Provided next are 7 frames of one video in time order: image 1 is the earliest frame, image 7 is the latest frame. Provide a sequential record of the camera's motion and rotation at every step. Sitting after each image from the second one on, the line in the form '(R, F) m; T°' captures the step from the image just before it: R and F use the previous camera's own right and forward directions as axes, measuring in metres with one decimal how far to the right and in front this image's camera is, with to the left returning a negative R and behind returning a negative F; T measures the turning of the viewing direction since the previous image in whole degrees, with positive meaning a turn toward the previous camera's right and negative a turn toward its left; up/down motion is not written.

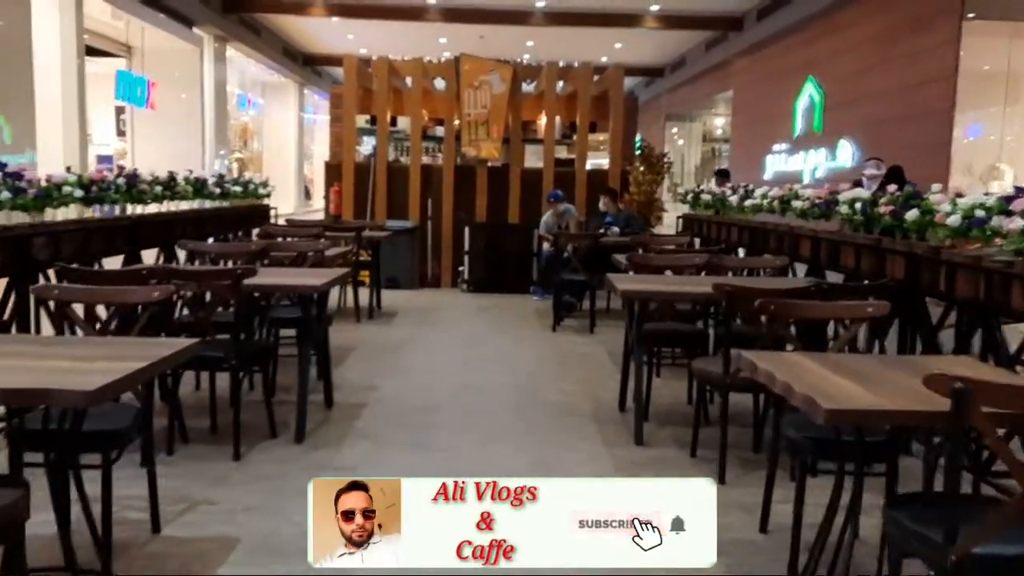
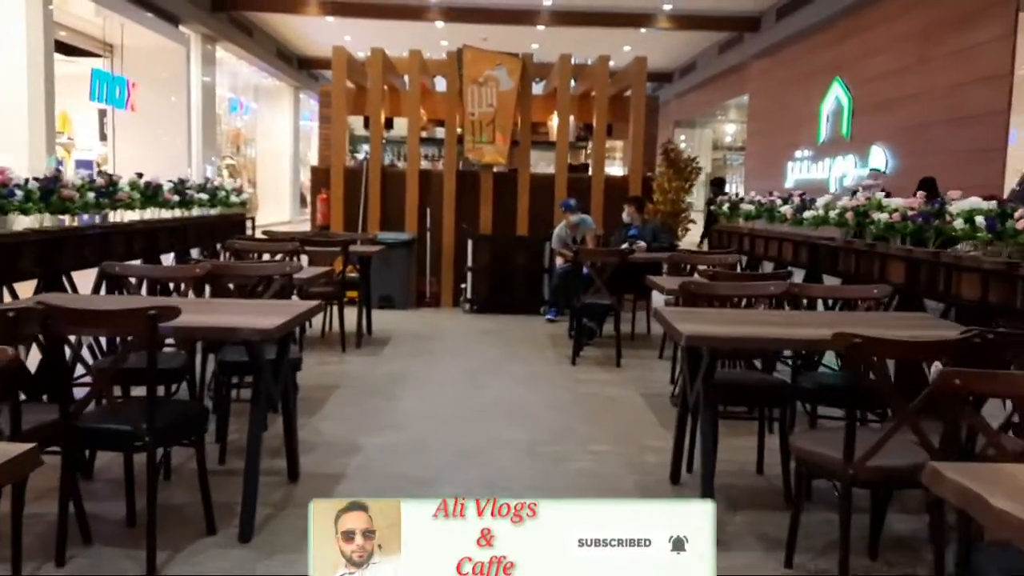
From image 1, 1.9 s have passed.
(-0.1, +1.1) m; 0°
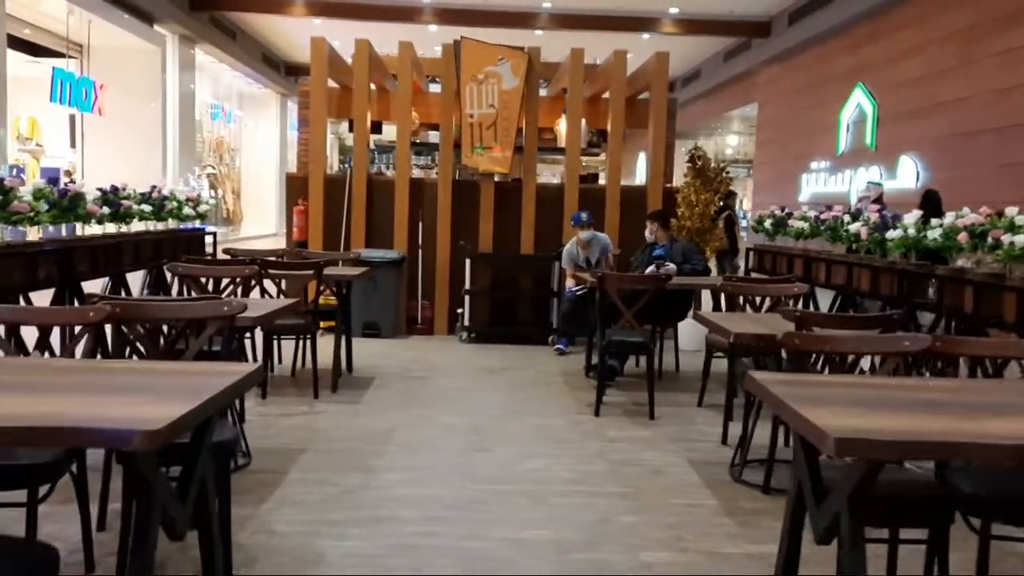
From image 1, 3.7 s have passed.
(-0.1, +1.2) m; +1°
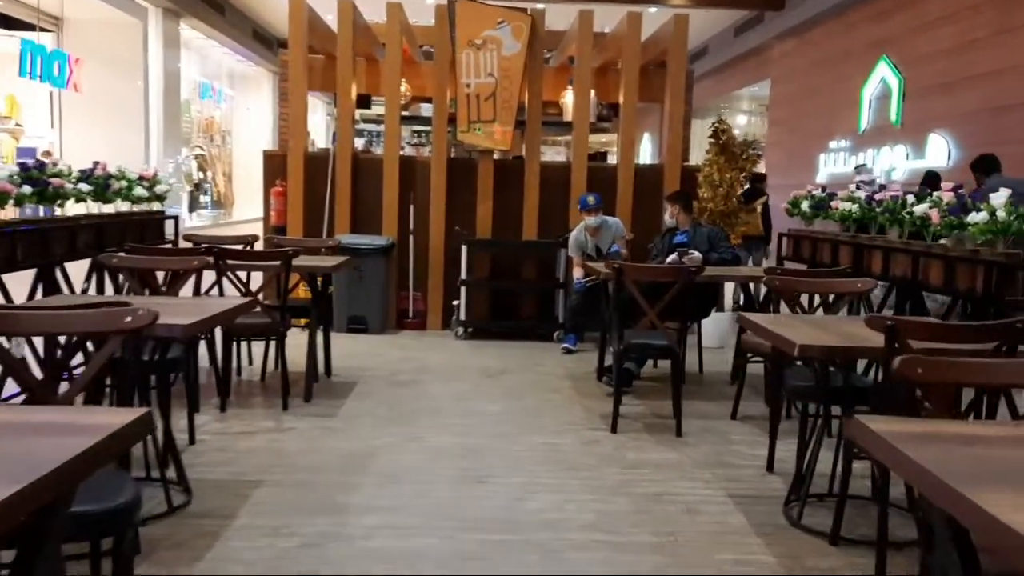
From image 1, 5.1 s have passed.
(0.0, +0.8) m; 0°
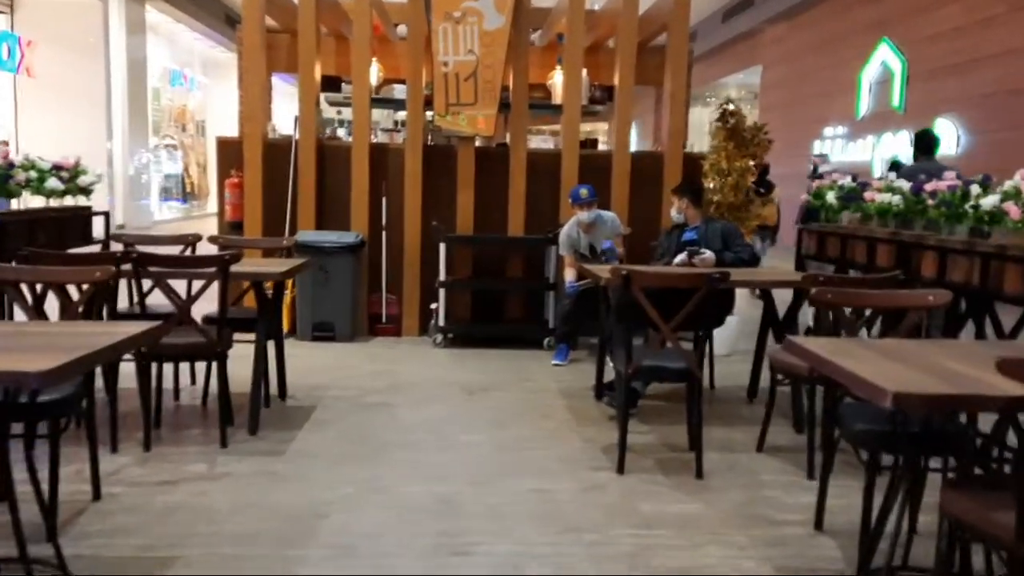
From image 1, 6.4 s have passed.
(0.0, +0.8) m; +1°
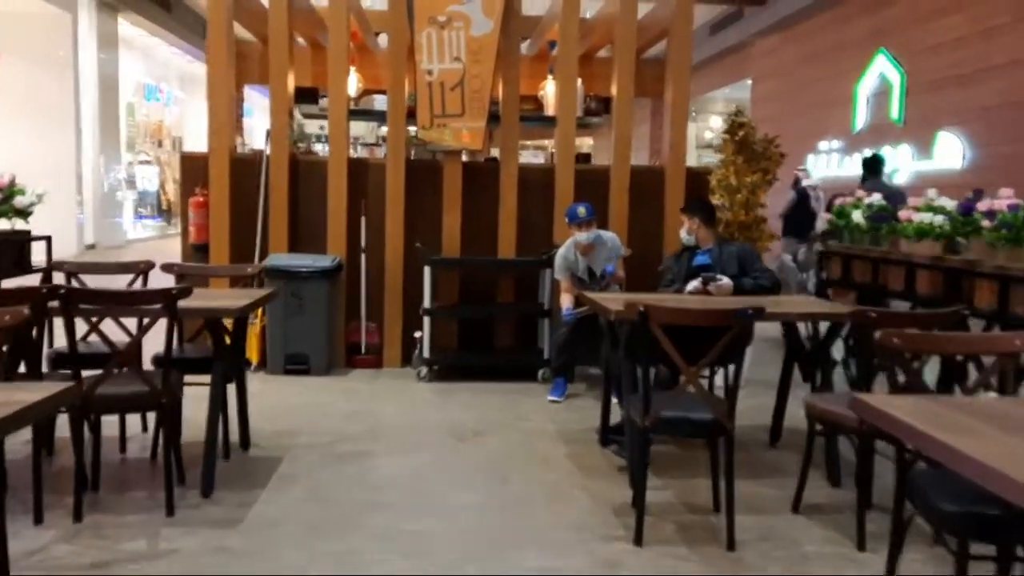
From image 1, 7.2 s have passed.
(0.0, +0.6) m; +1°
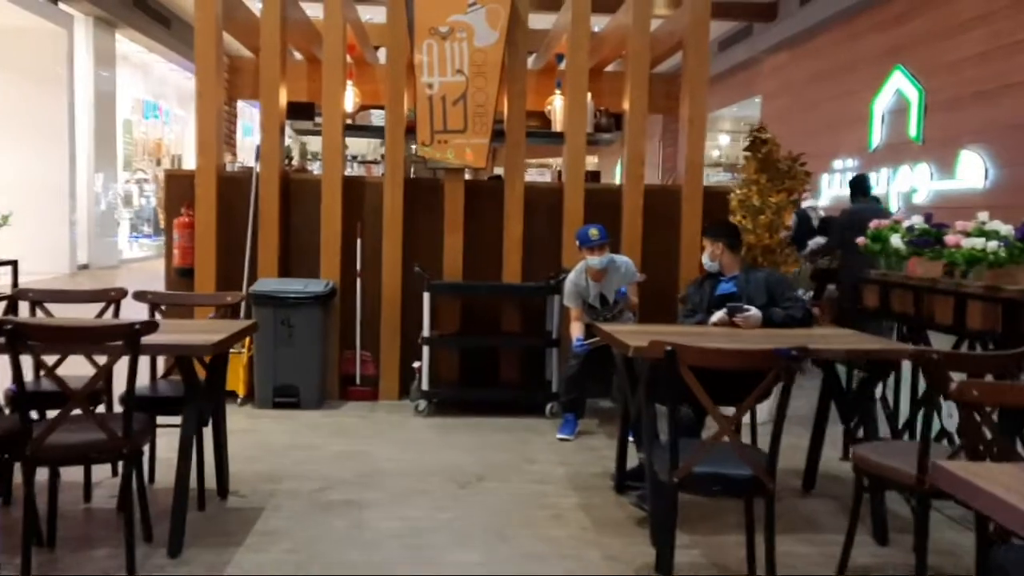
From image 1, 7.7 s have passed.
(0.0, +0.4) m; 0°
